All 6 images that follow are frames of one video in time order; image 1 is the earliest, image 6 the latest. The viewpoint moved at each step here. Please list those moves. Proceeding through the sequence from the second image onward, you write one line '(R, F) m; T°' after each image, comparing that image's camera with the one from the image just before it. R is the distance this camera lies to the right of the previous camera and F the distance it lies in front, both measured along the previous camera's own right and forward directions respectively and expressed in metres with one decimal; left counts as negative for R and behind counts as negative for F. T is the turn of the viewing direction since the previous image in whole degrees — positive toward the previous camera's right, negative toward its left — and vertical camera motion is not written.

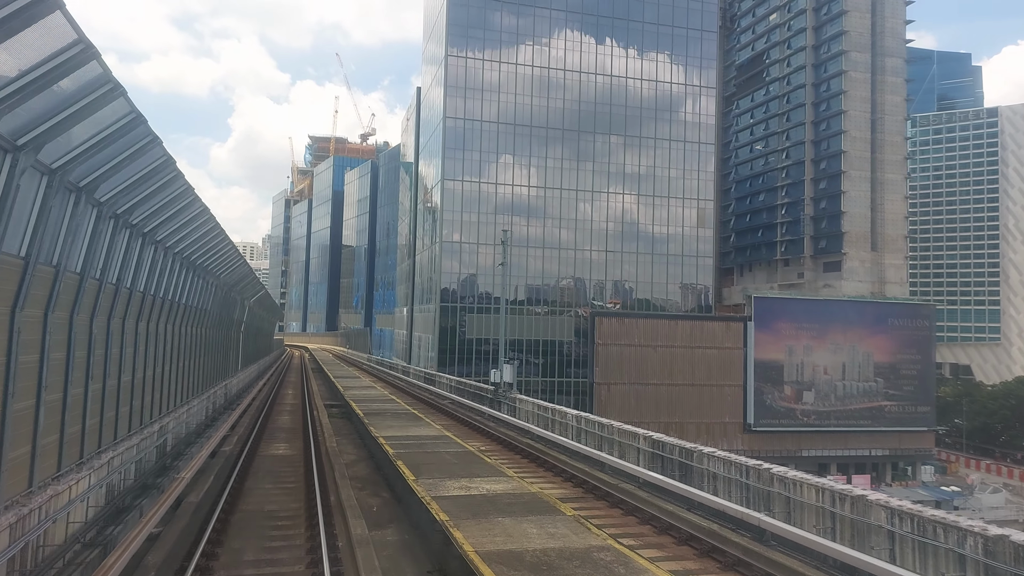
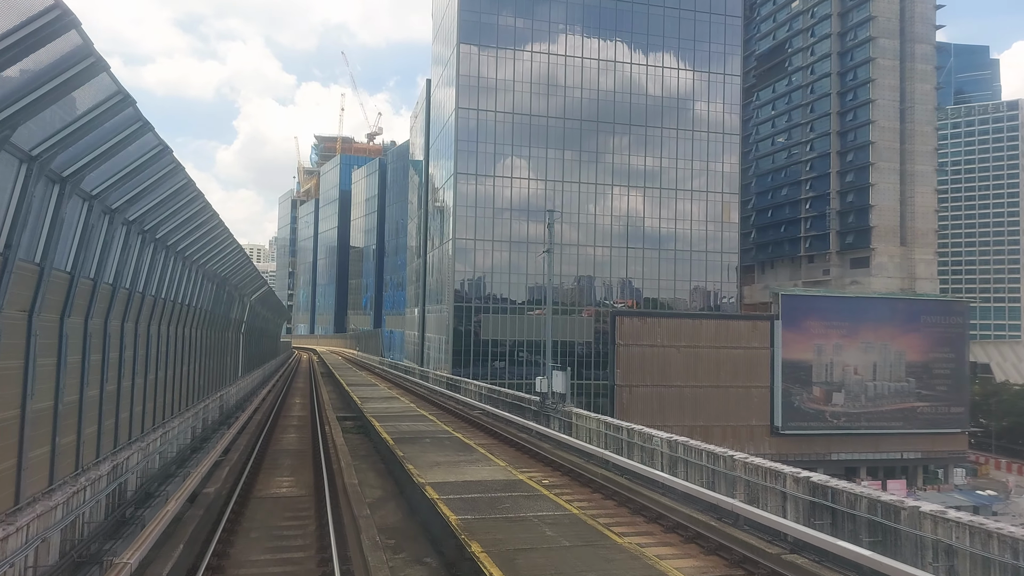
(-0.6, +1.7) m; -1°
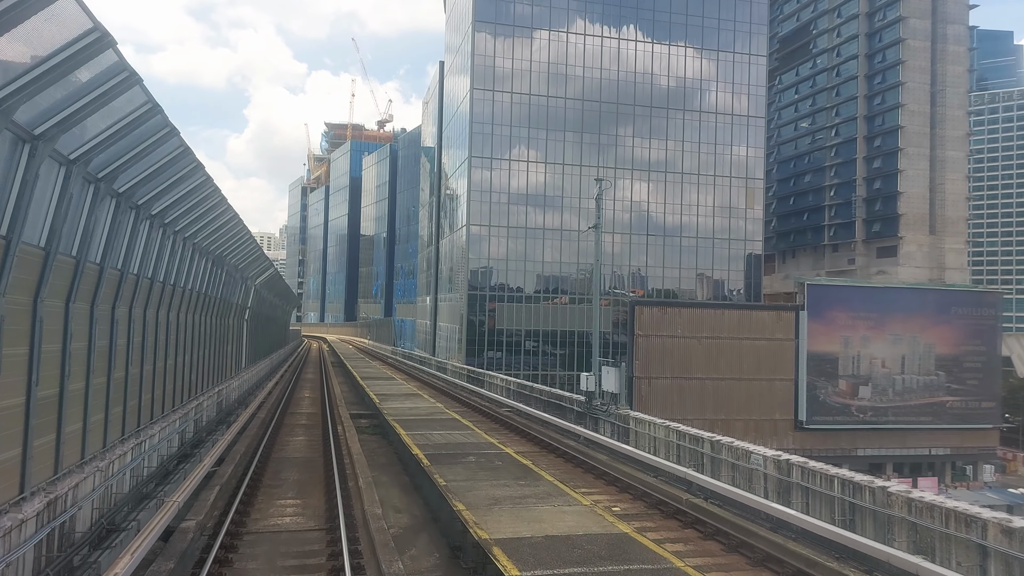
(-0.4, +1.2) m; -1°
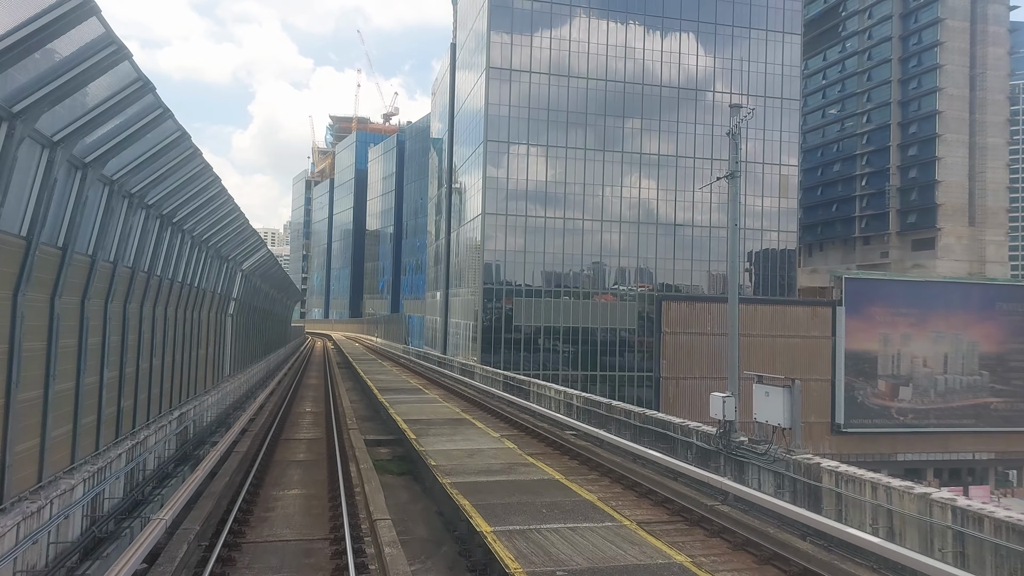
(-0.8, +2.5) m; 0°
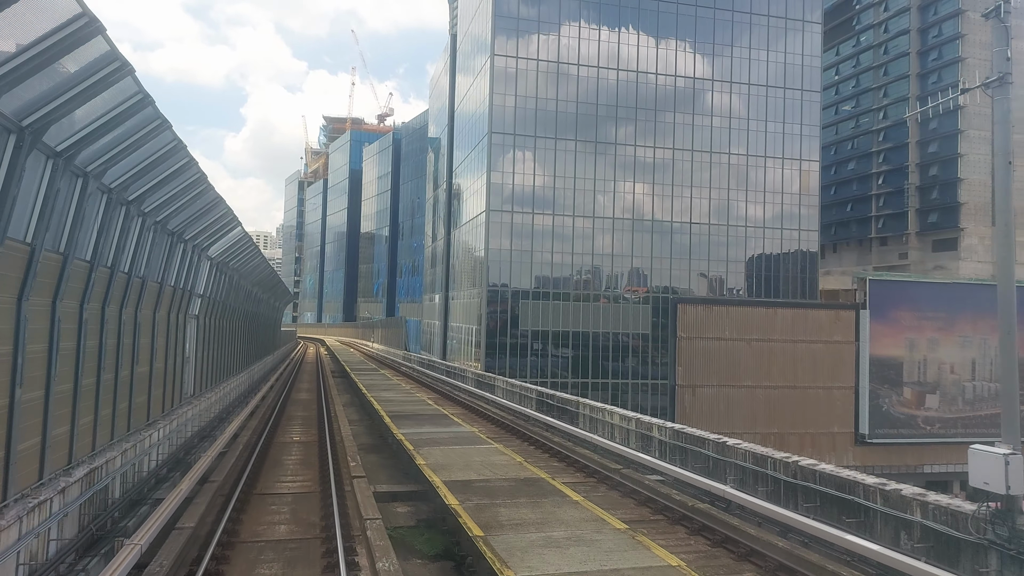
(-0.7, +2.2) m; +1°
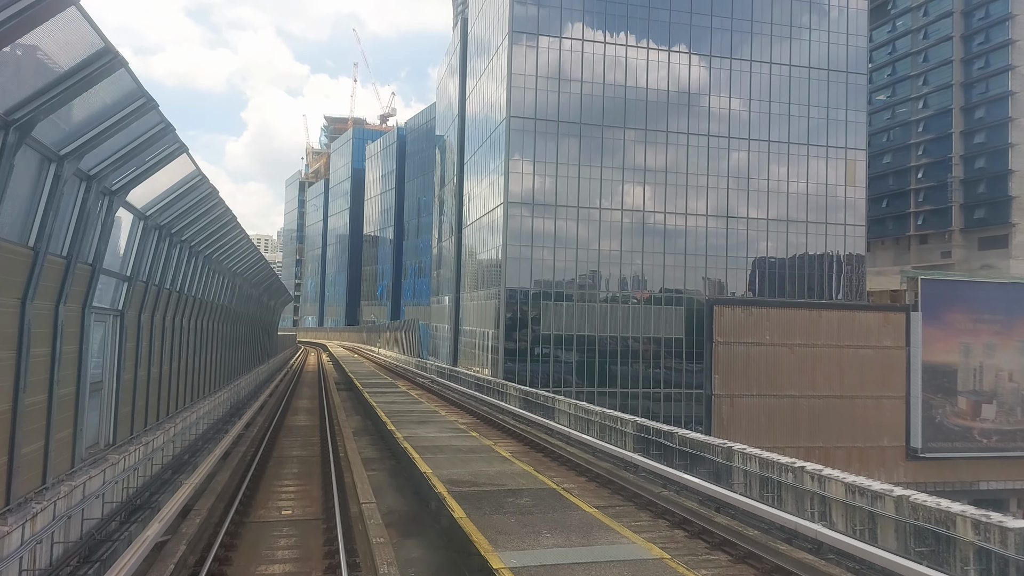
(-1.0, +2.9) m; 0°
